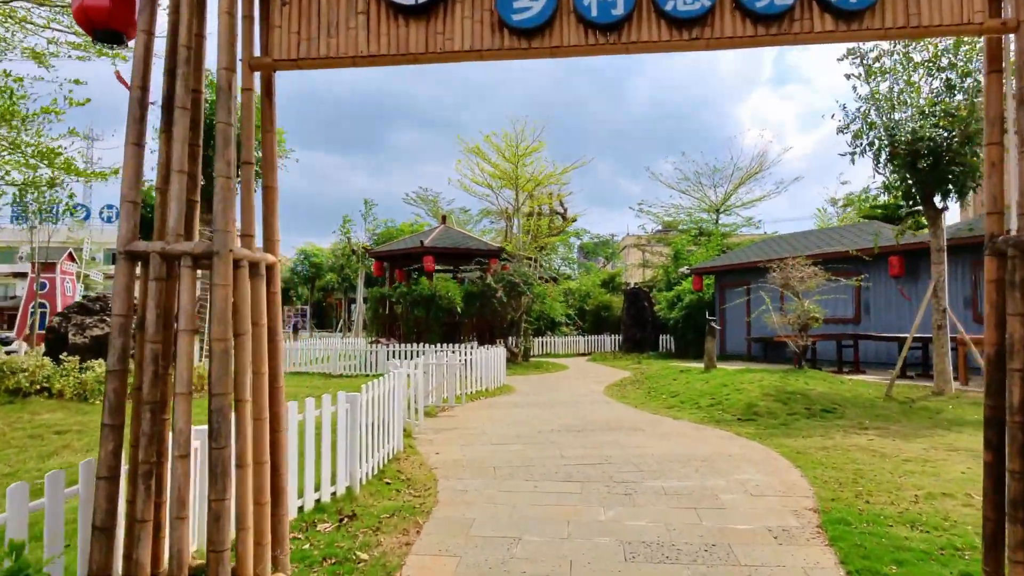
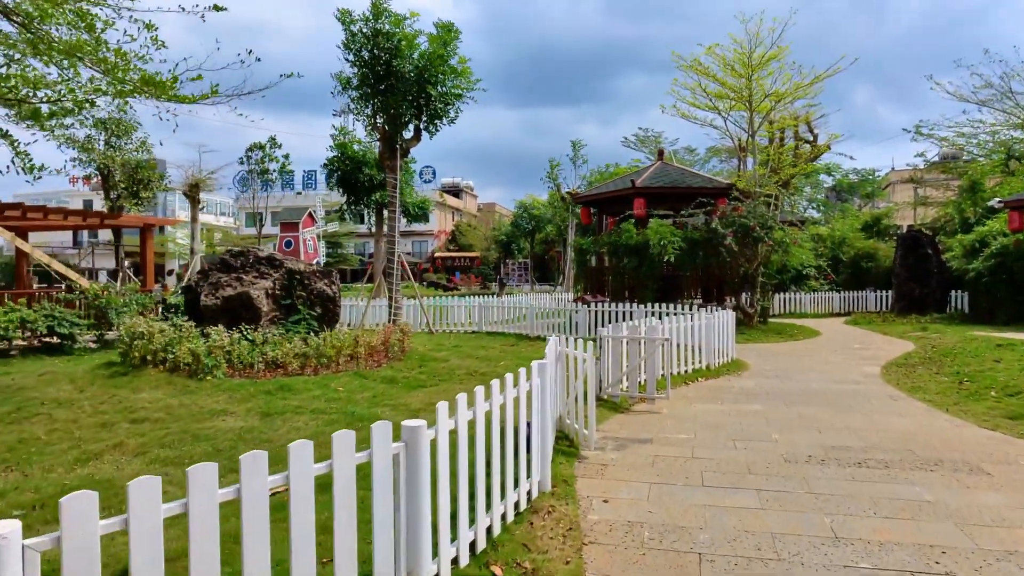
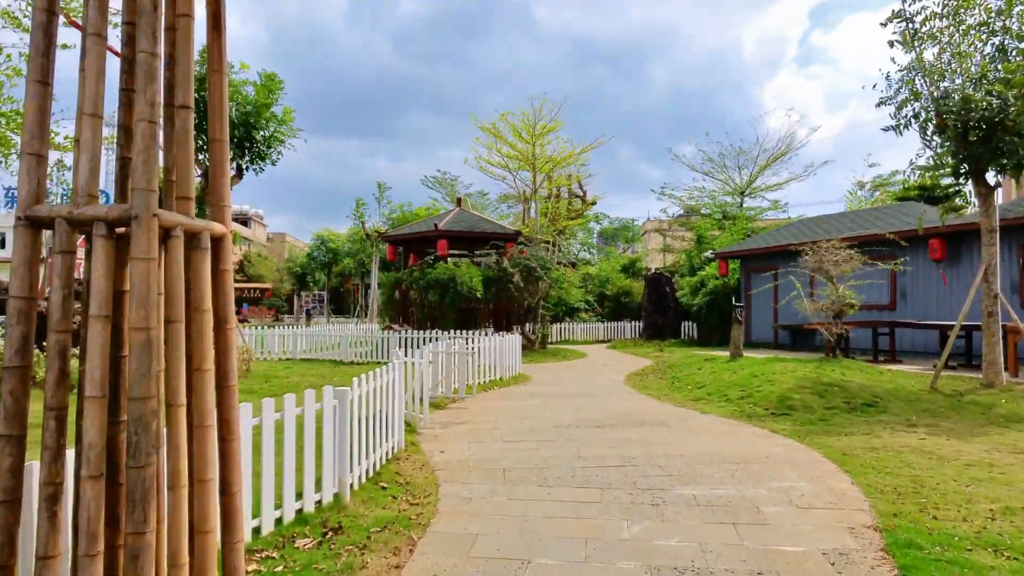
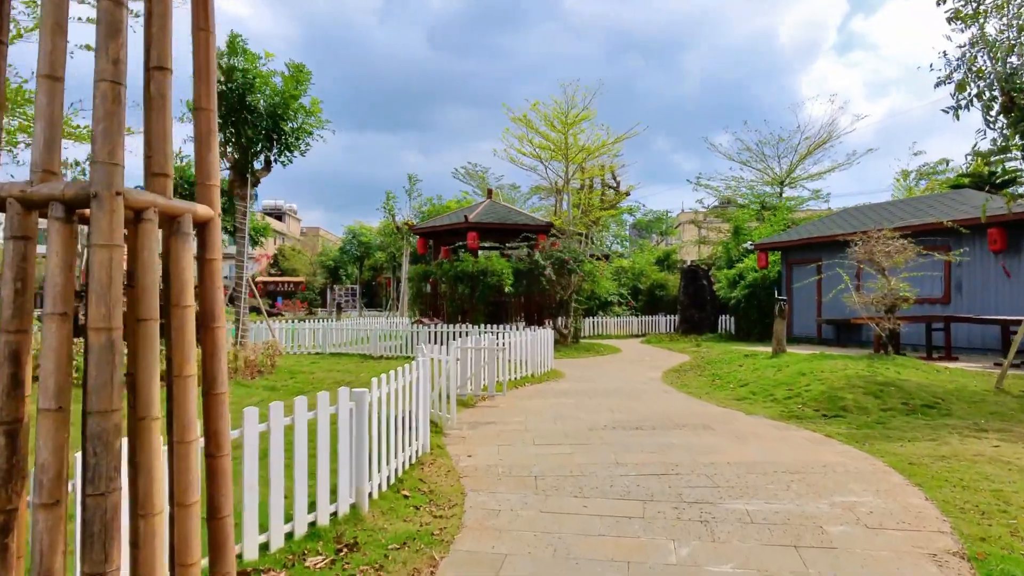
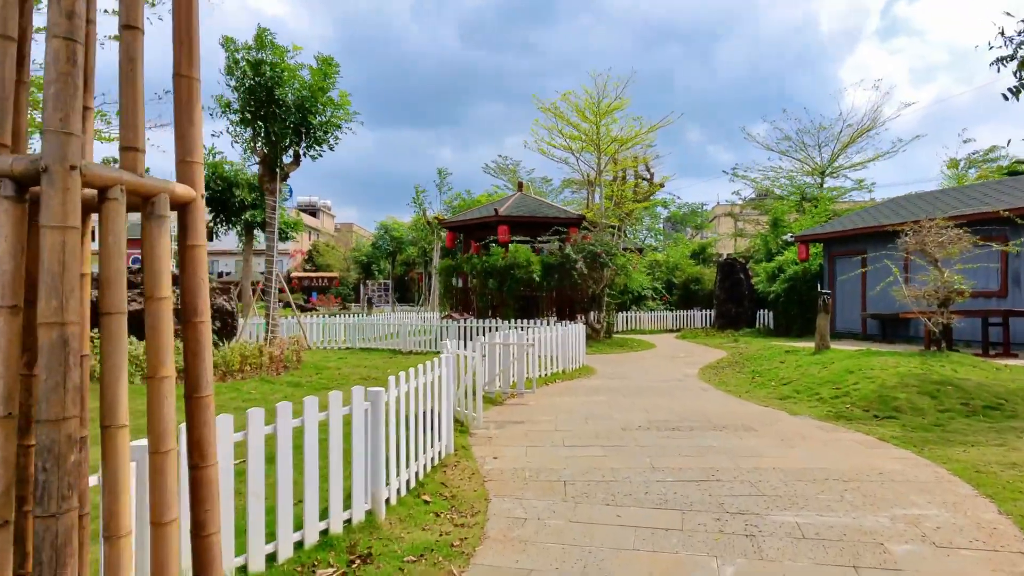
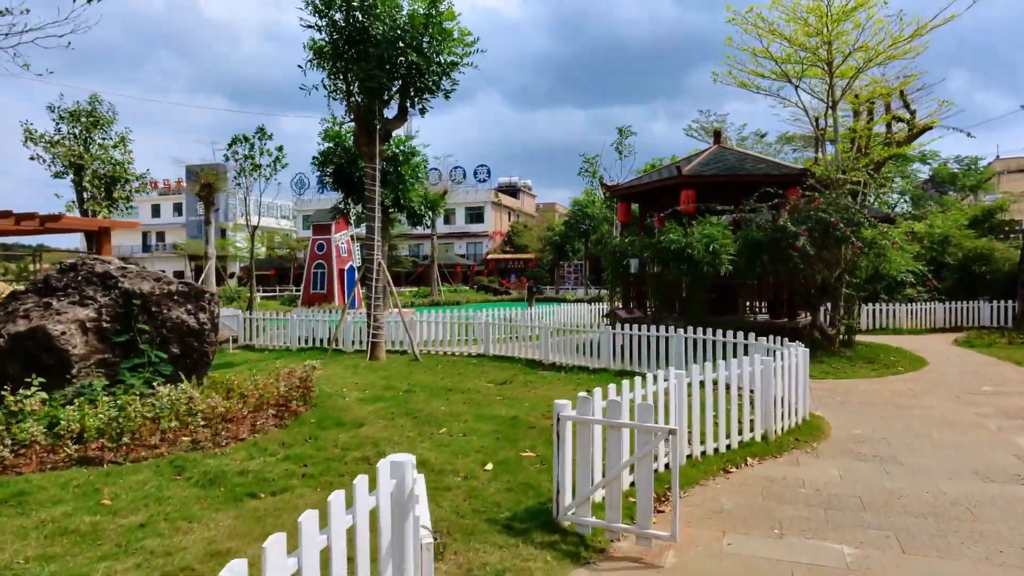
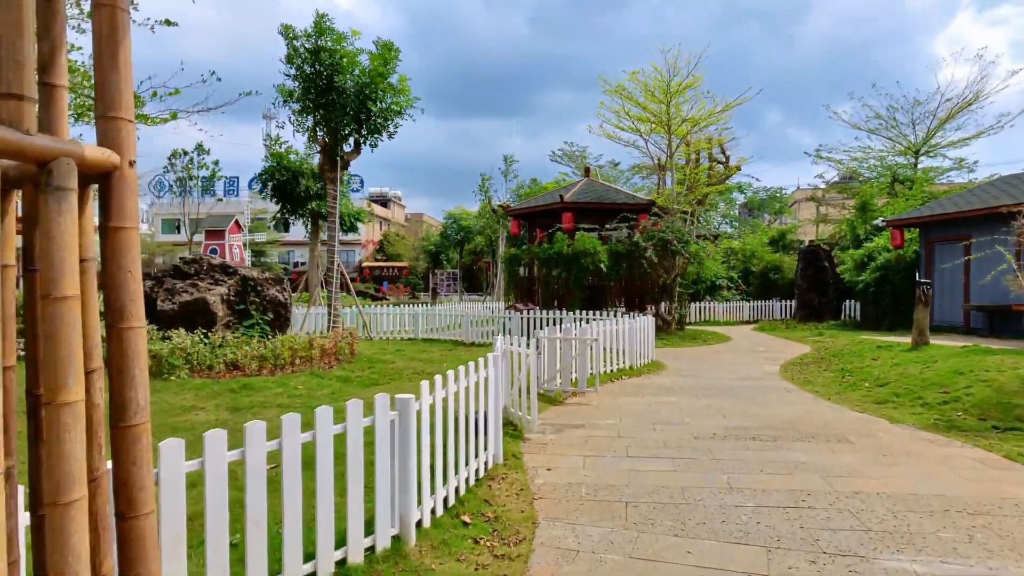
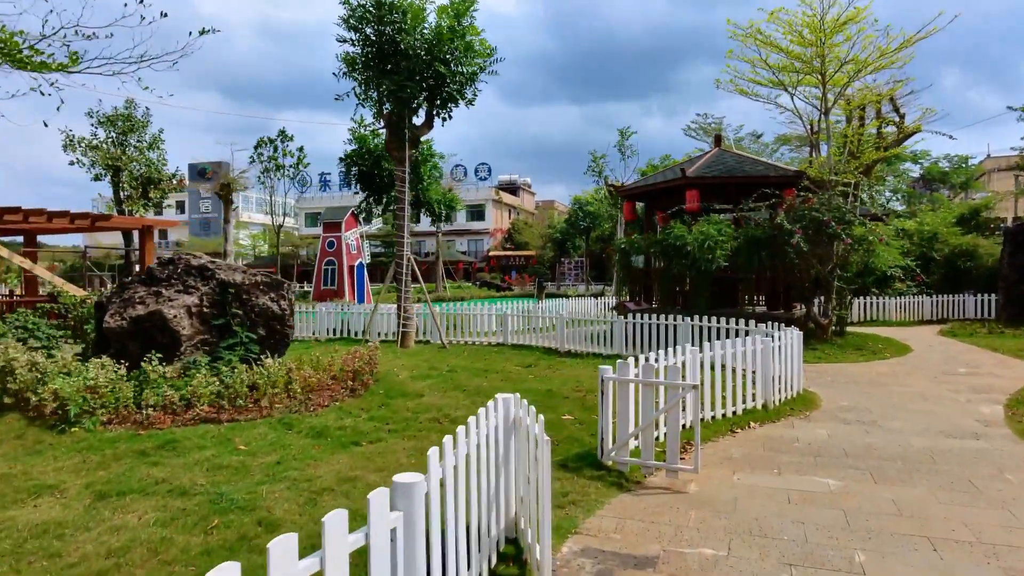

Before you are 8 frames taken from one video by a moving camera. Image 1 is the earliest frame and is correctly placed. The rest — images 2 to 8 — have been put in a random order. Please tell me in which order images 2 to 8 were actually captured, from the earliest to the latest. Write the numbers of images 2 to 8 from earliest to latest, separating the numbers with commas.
3, 4, 5, 7, 2, 8, 6
